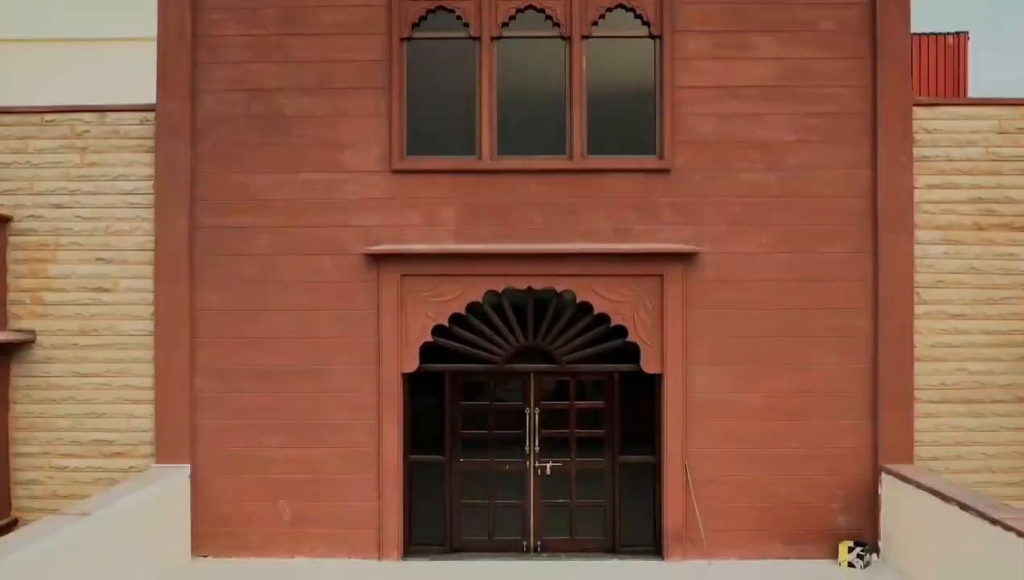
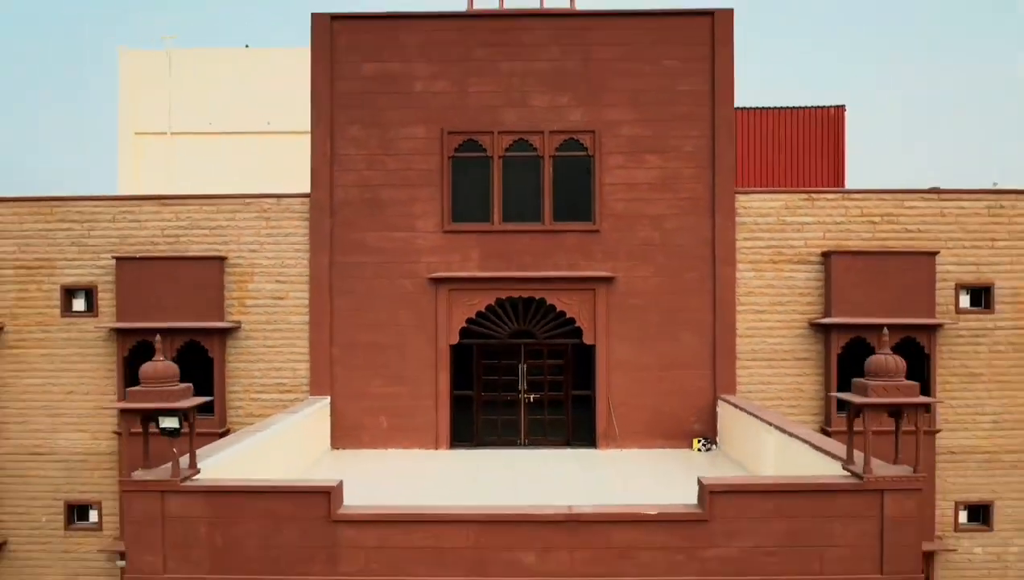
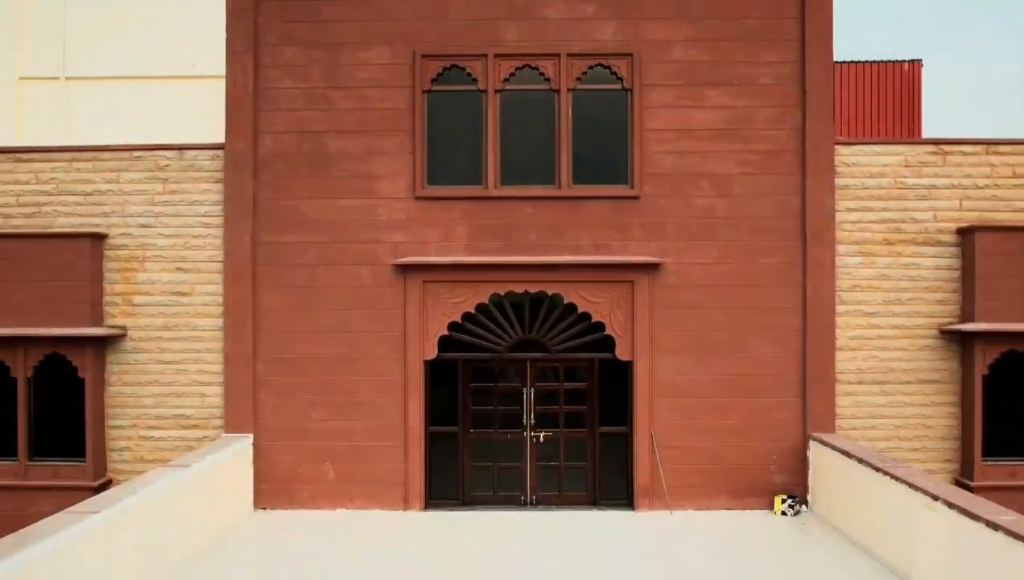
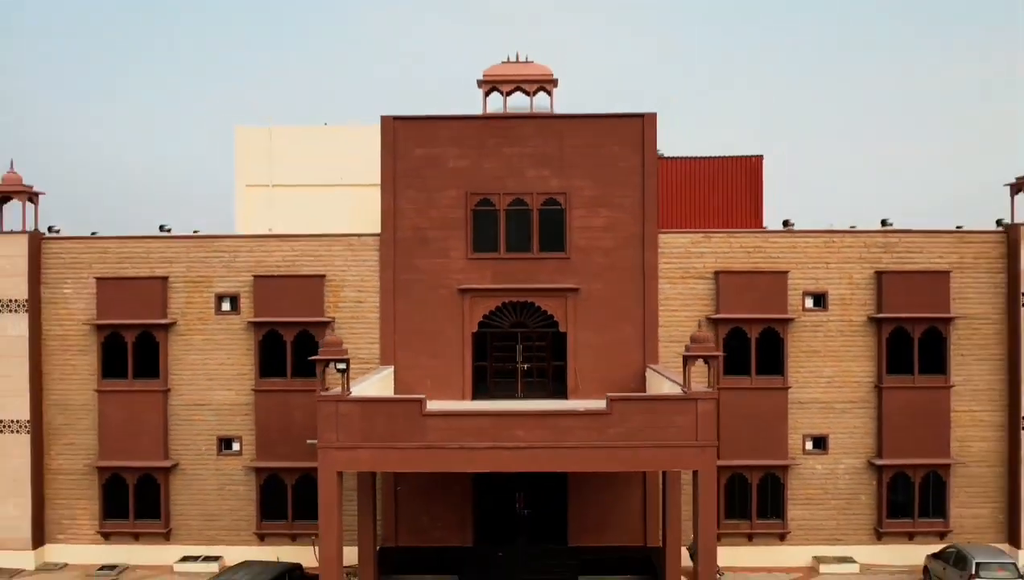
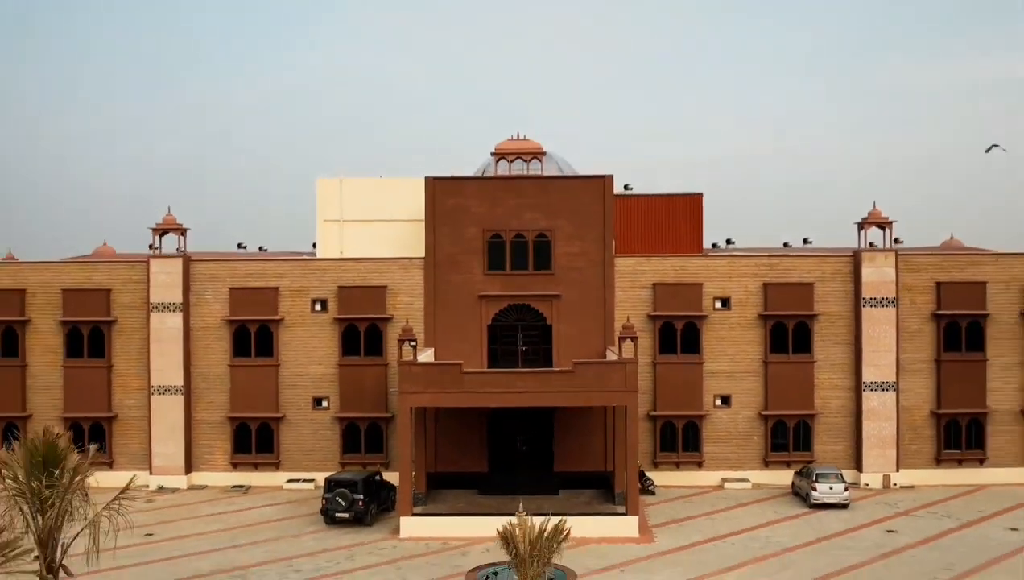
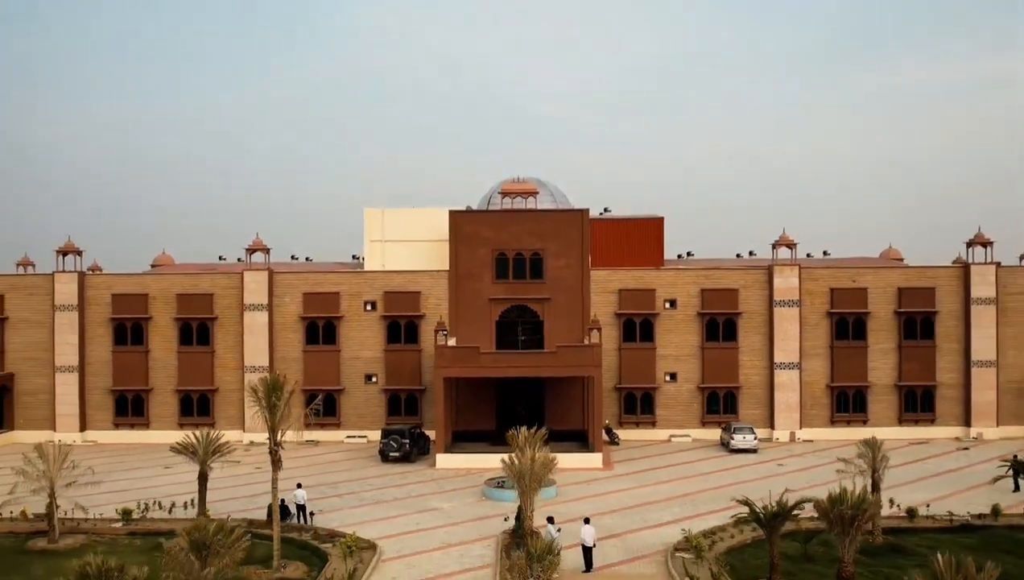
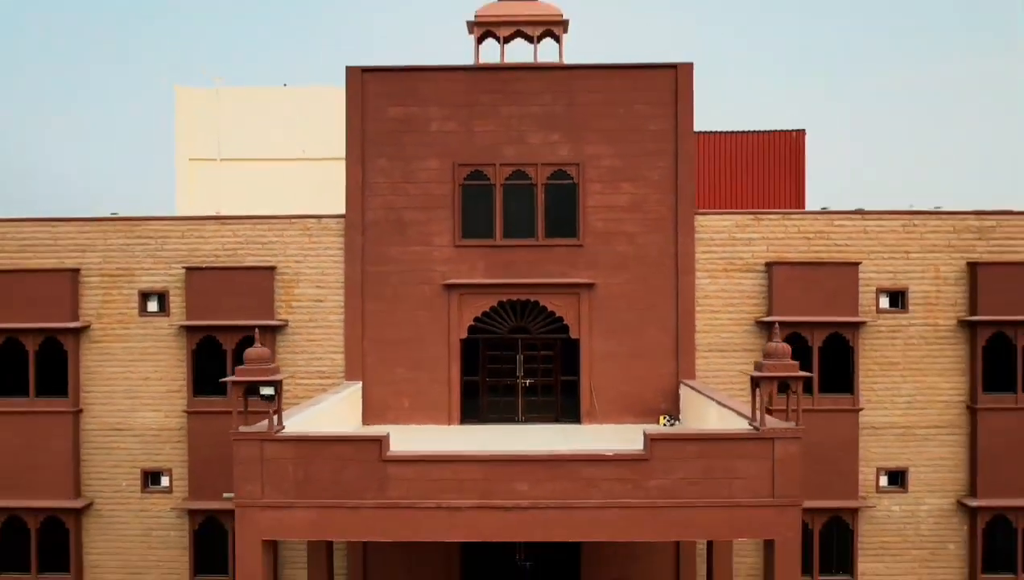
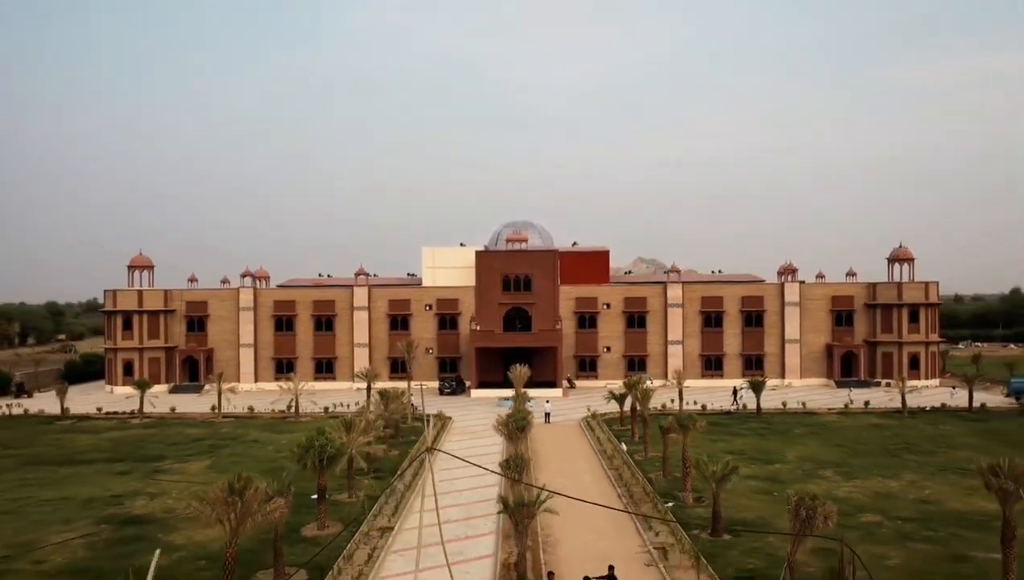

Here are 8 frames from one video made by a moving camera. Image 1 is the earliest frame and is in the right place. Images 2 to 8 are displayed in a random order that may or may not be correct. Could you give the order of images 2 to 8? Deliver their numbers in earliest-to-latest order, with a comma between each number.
3, 2, 7, 4, 5, 6, 8
